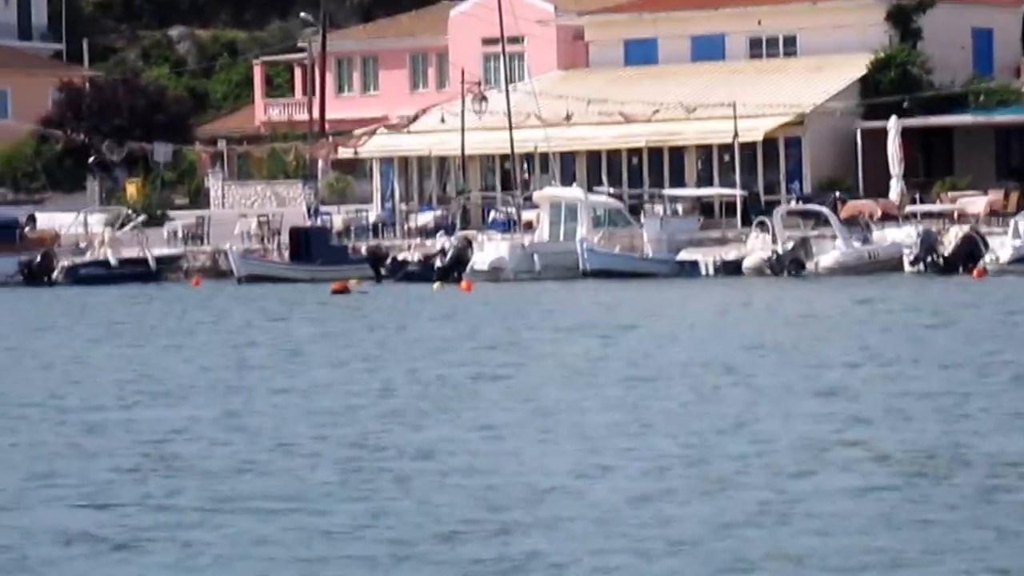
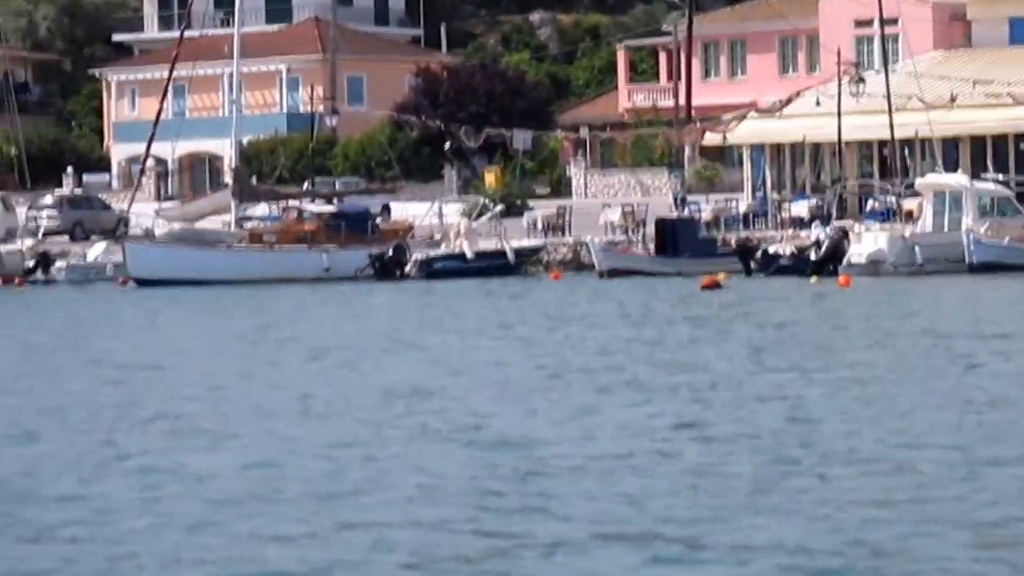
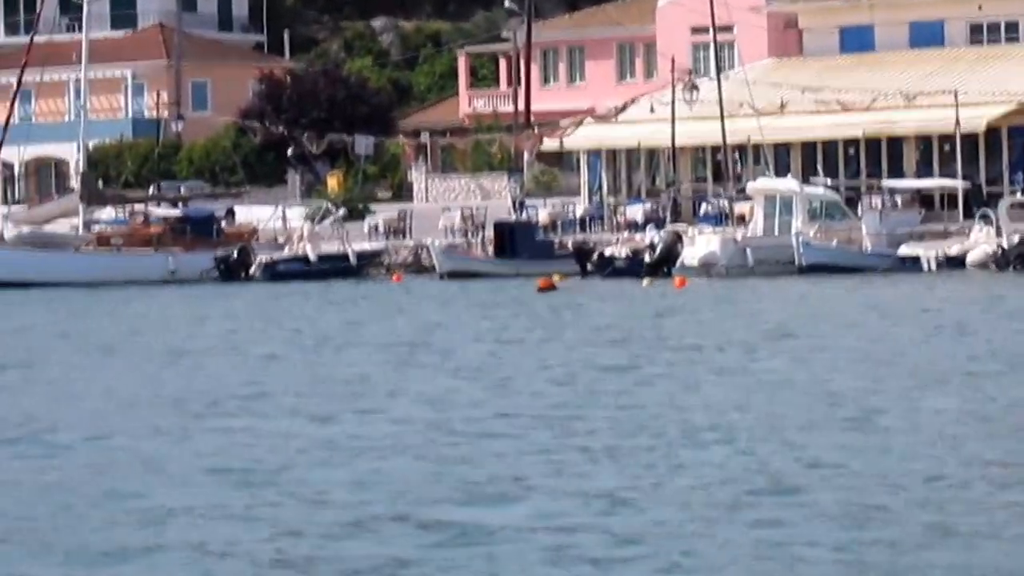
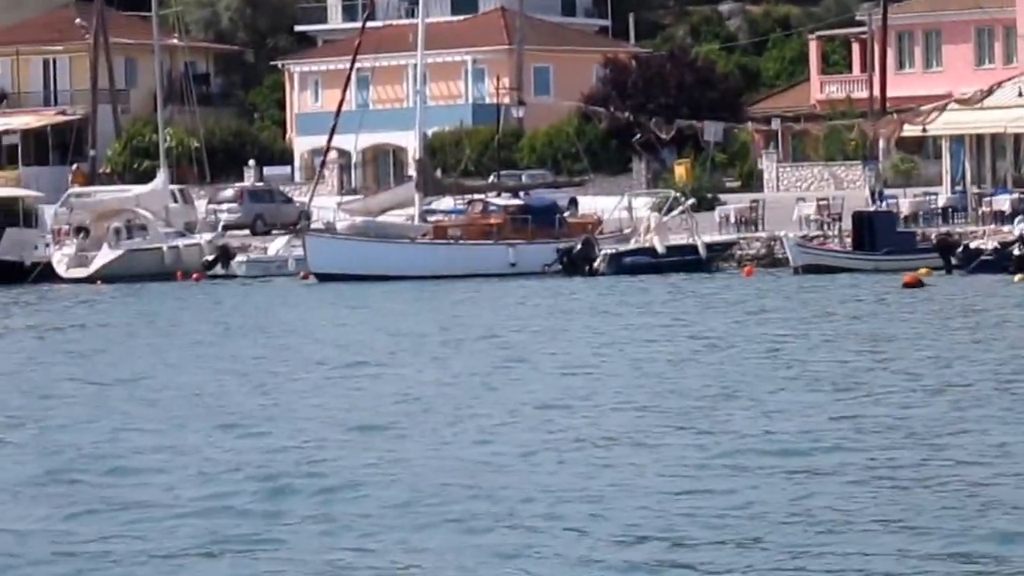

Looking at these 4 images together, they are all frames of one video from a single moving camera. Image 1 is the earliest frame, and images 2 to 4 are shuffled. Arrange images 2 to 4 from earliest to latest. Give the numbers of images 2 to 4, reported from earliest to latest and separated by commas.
3, 2, 4
